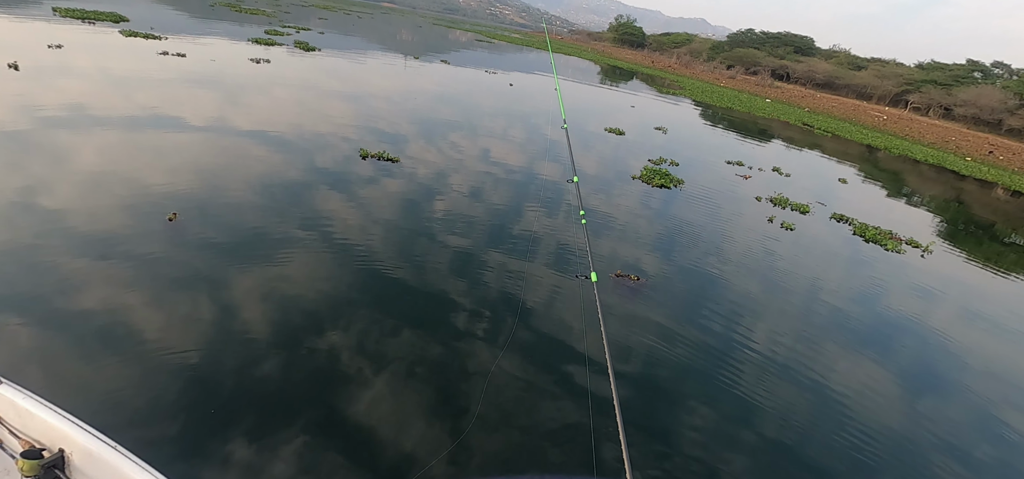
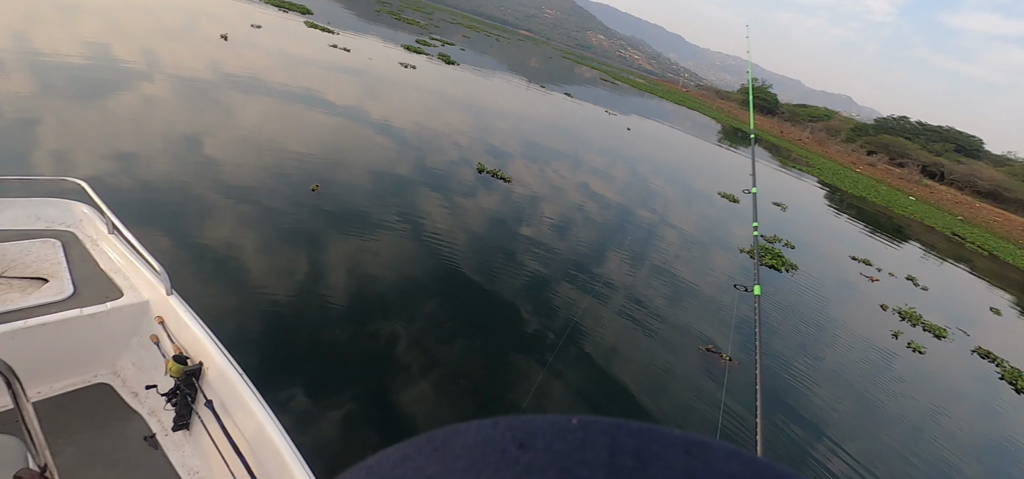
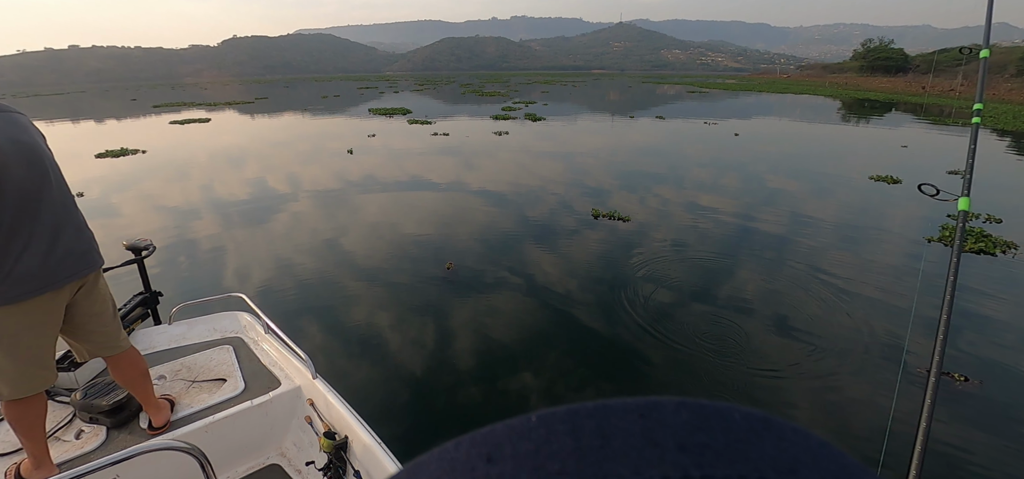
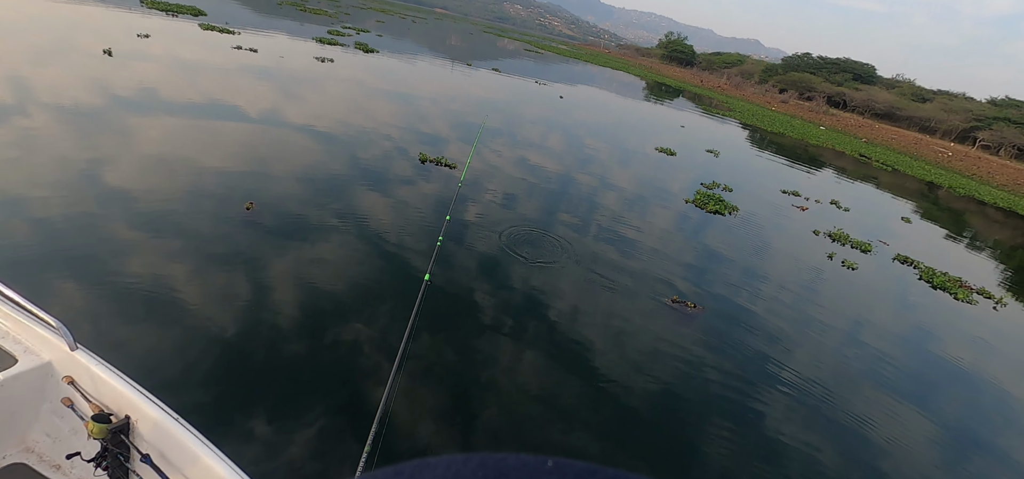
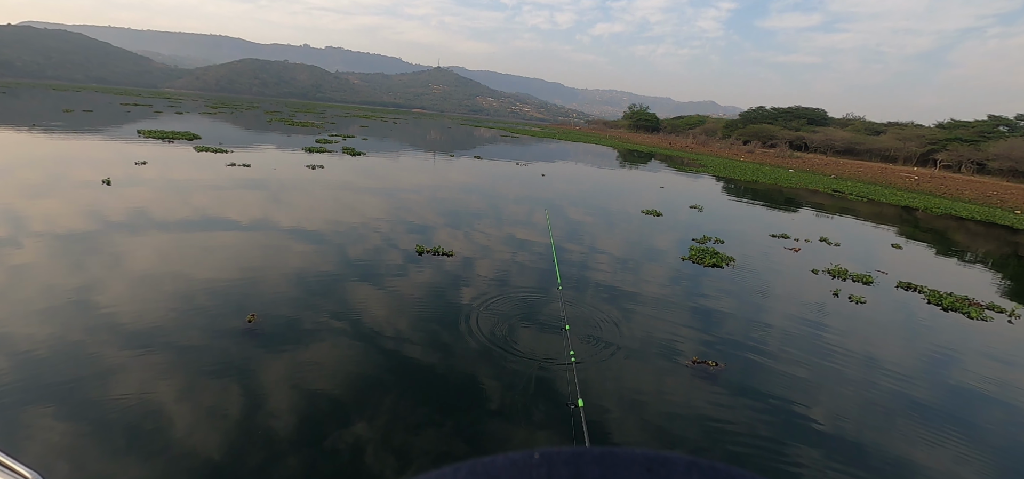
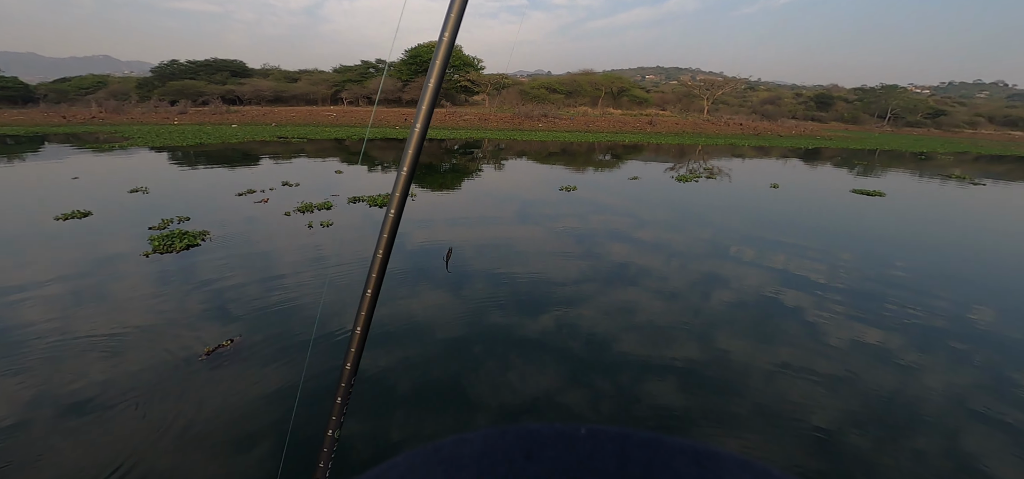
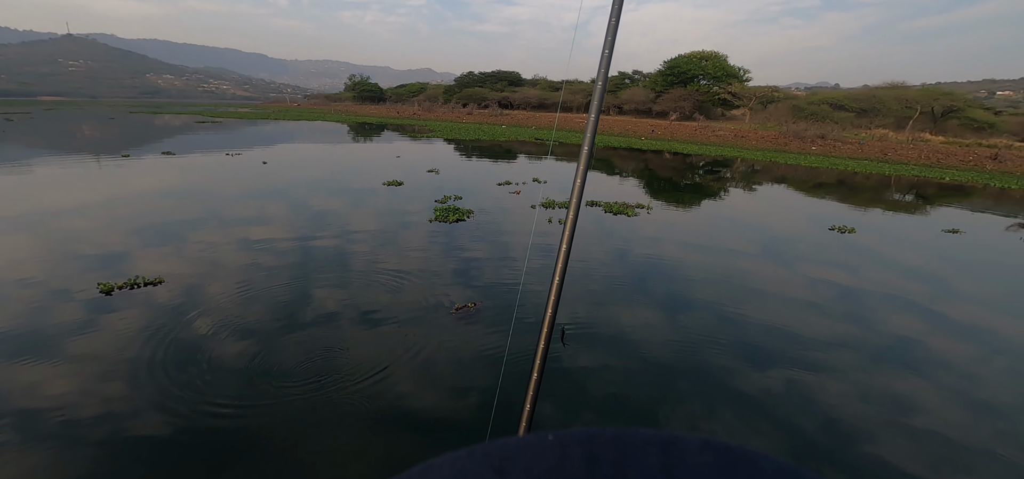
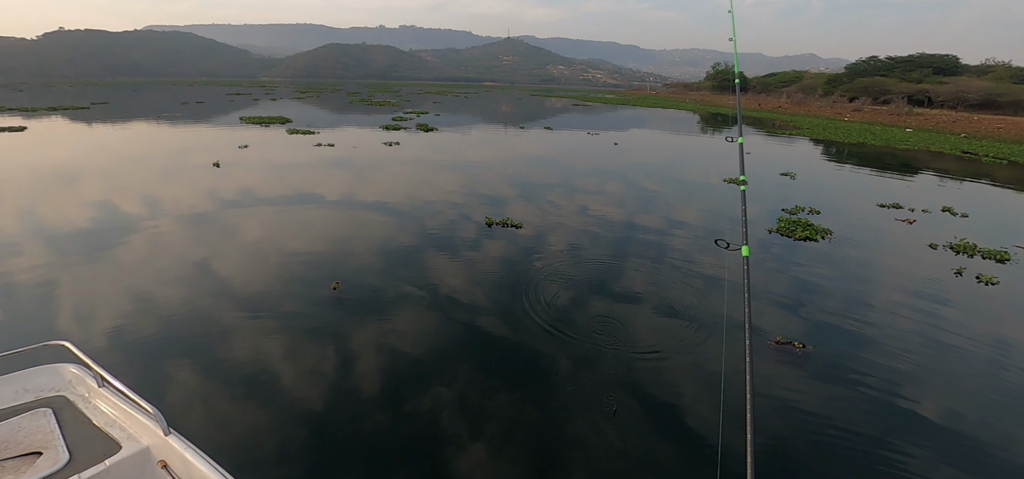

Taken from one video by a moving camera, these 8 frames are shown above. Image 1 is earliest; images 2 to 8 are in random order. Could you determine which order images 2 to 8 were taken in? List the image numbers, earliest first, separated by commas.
2, 4, 5, 8, 3, 7, 6
